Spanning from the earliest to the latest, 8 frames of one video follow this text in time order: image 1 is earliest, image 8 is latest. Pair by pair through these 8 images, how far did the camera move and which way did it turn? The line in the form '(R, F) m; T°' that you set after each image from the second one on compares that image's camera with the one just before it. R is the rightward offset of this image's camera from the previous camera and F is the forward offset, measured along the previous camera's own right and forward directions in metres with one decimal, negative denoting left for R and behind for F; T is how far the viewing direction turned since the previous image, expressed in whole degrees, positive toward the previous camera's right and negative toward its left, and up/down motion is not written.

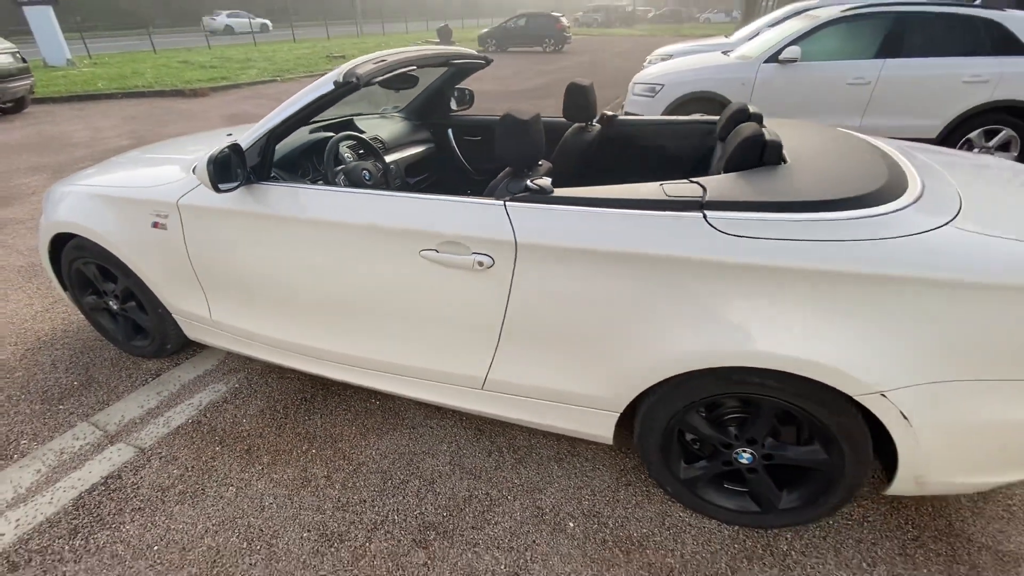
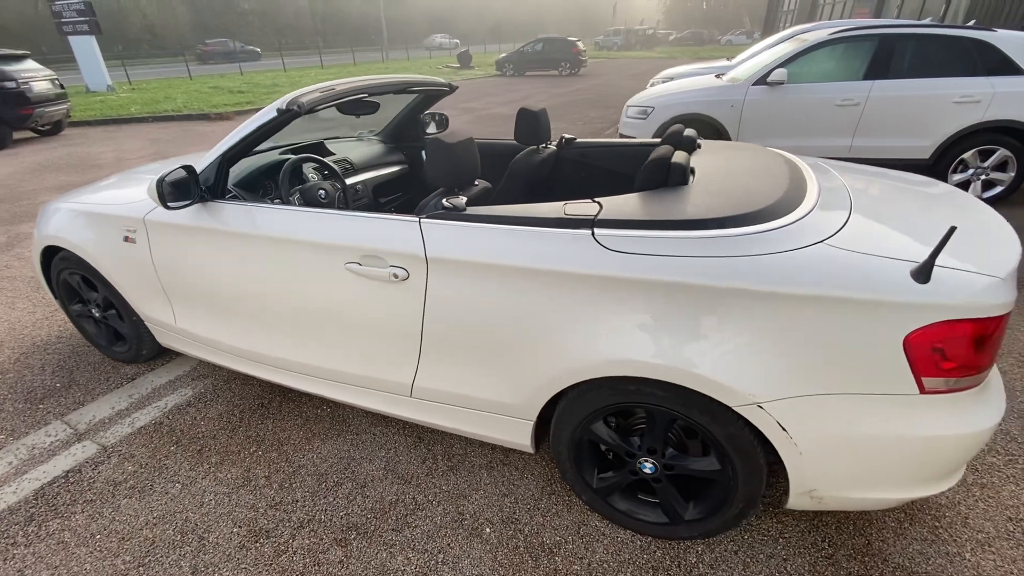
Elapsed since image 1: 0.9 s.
(+0.4, -0.1) m; -3°
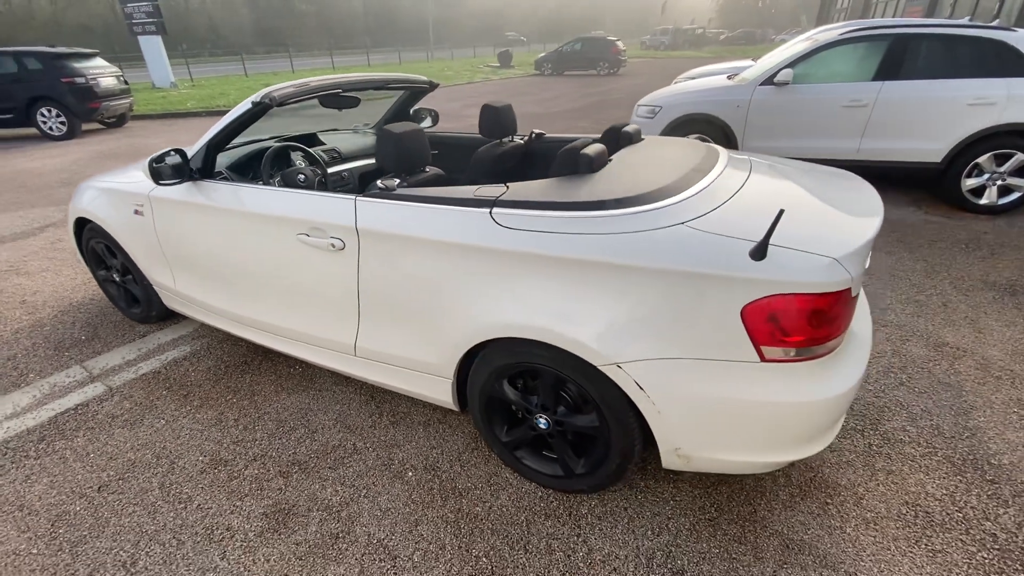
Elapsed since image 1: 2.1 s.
(+0.5, -0.2) m; -5°
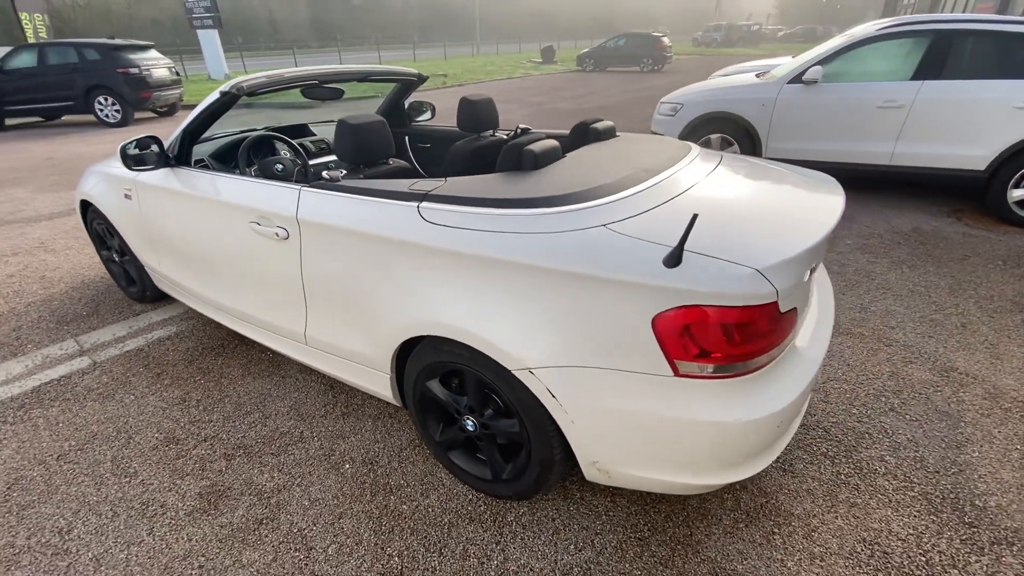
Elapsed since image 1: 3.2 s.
(+0.4, +0.1) m; -5°
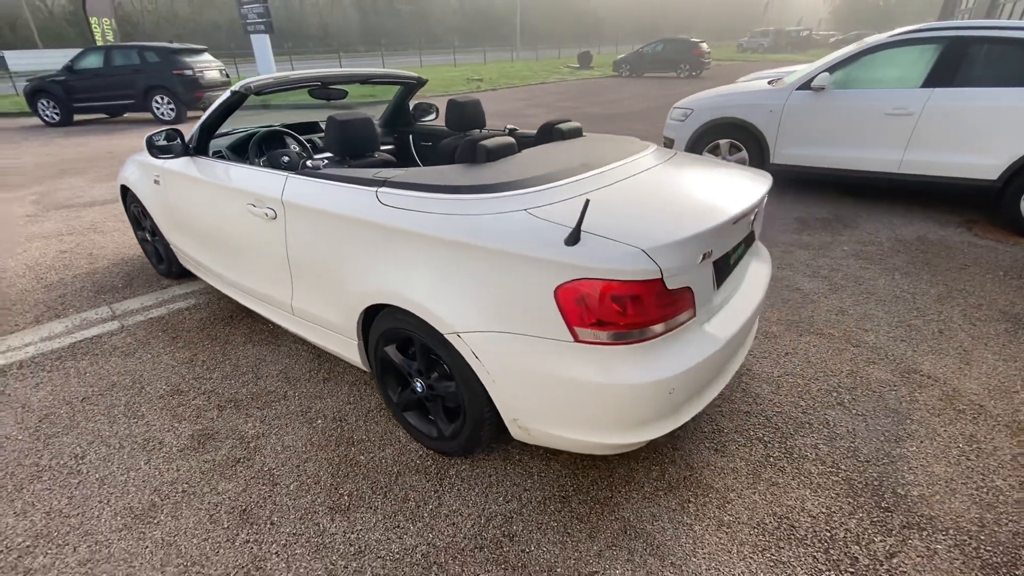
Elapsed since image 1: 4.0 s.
(+0.4, -0.2) m; -4°
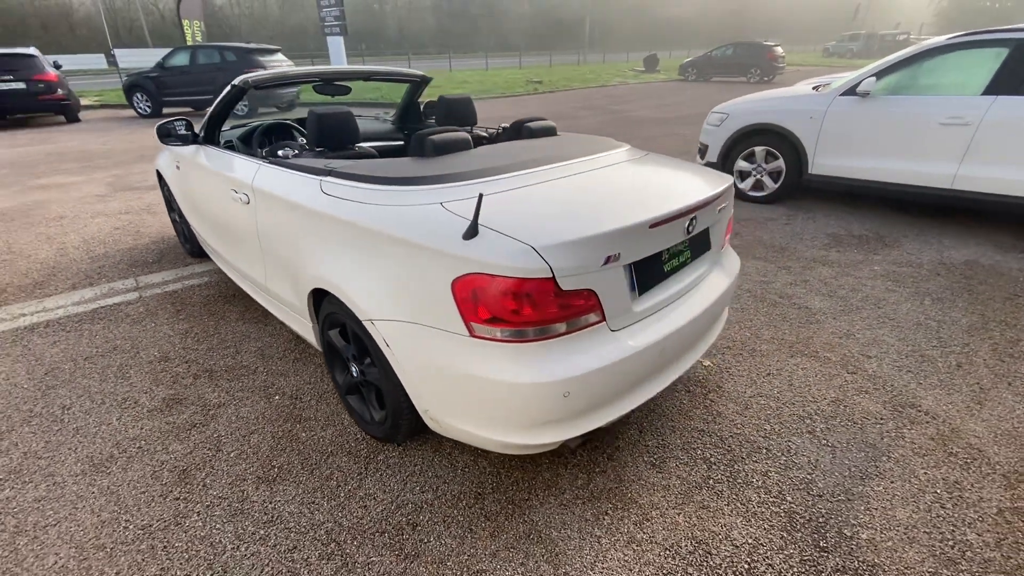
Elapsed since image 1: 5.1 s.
(+0.6, 0.0) m; -7°
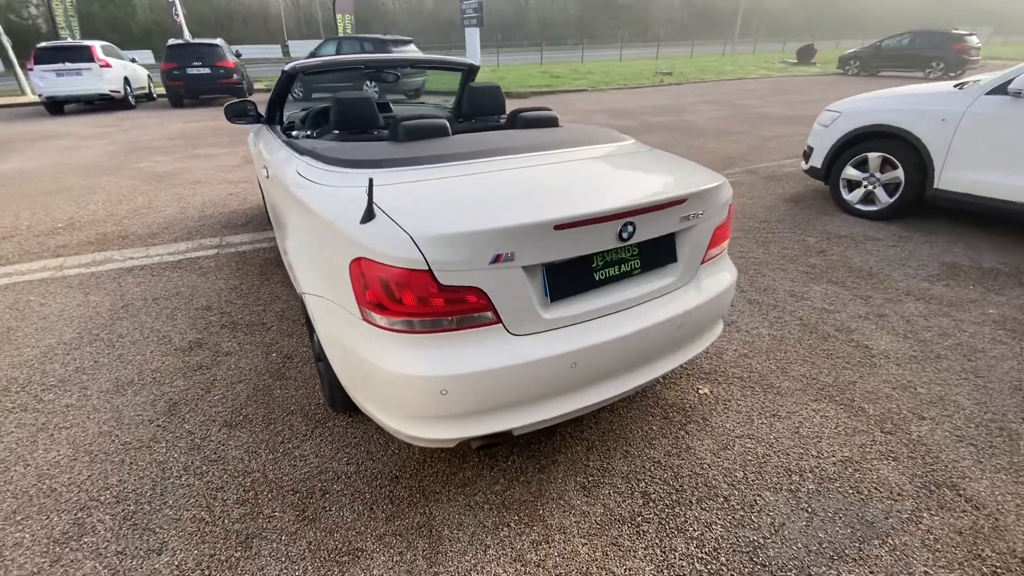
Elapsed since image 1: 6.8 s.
(+0.8, +0.2) m; -14°
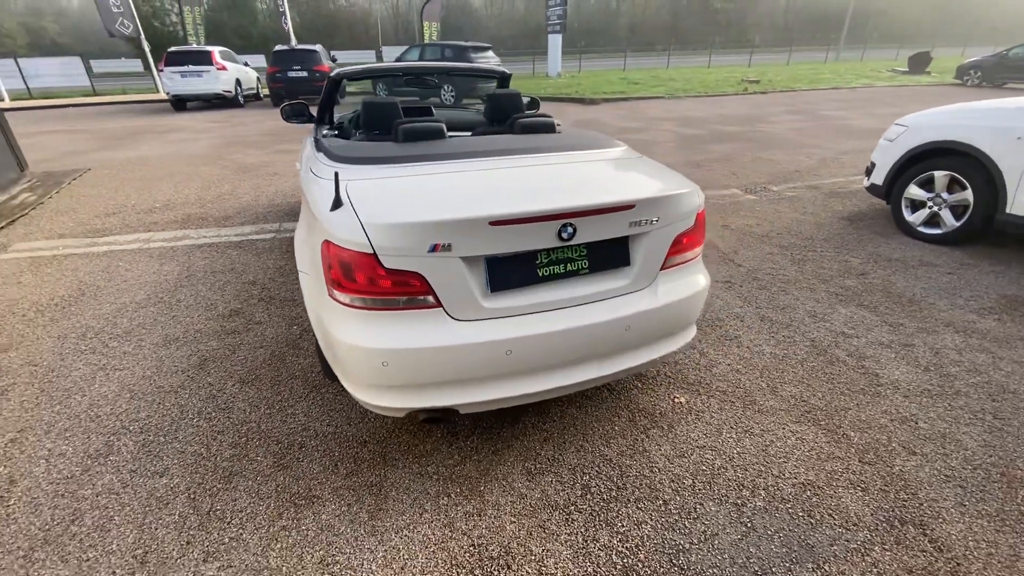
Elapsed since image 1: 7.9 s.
(+0.5, -0.1) m; -9°
